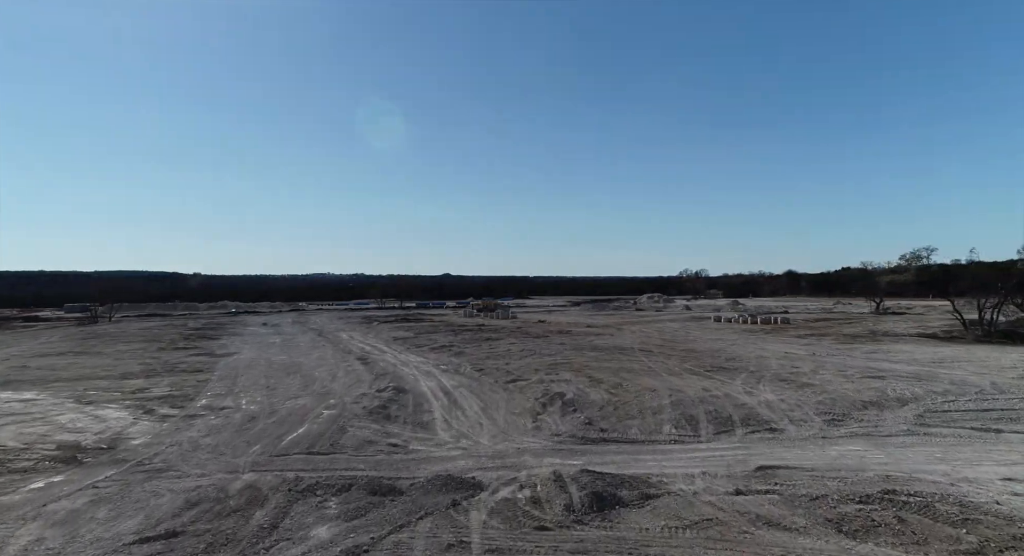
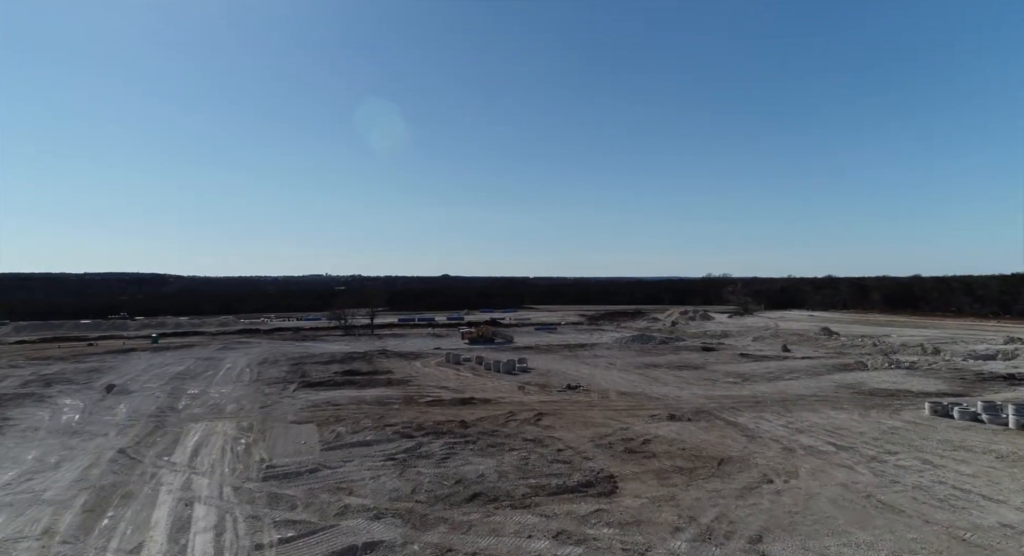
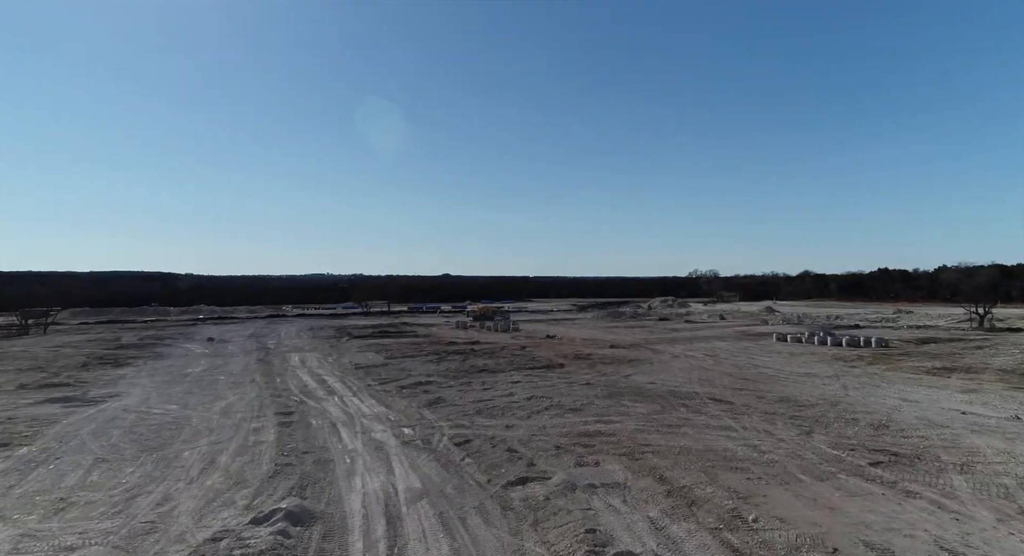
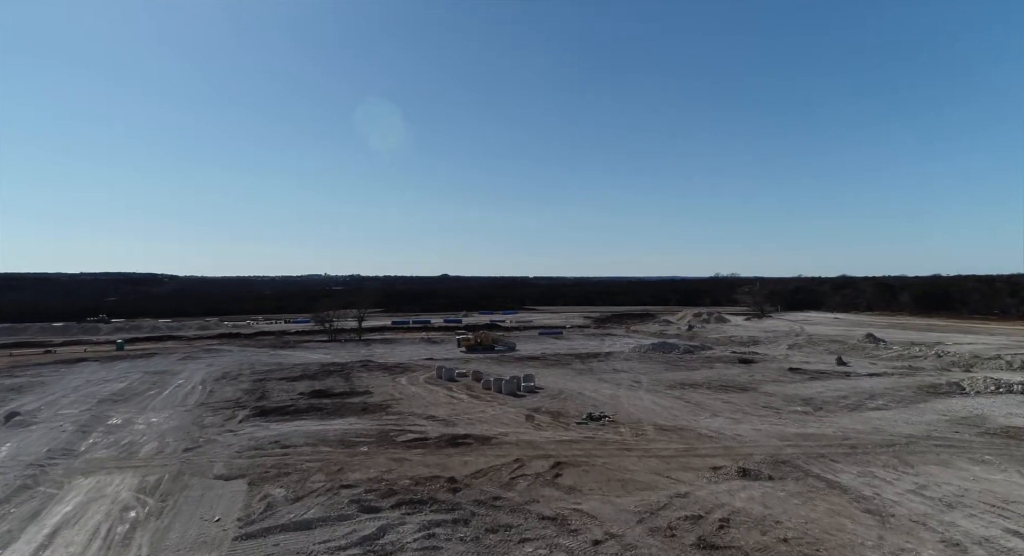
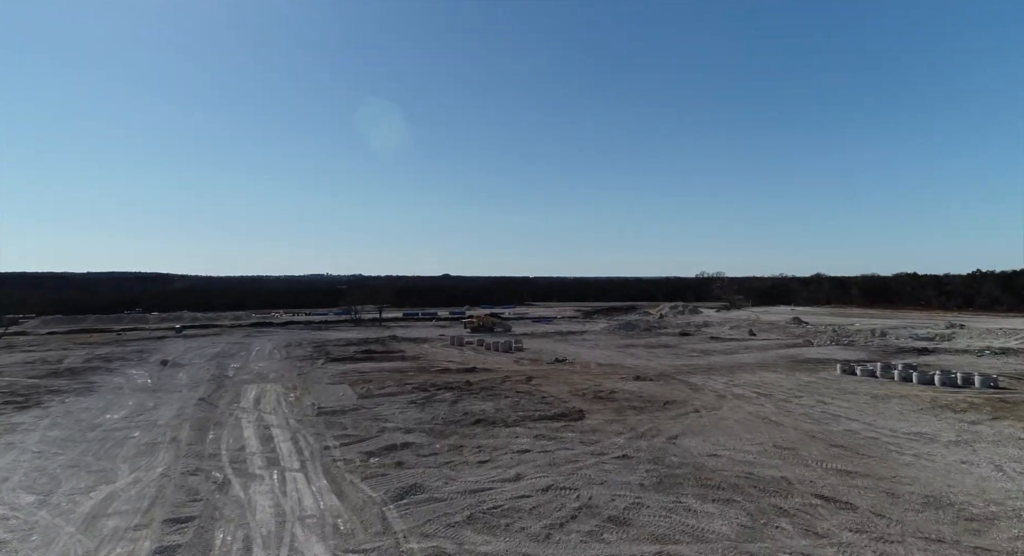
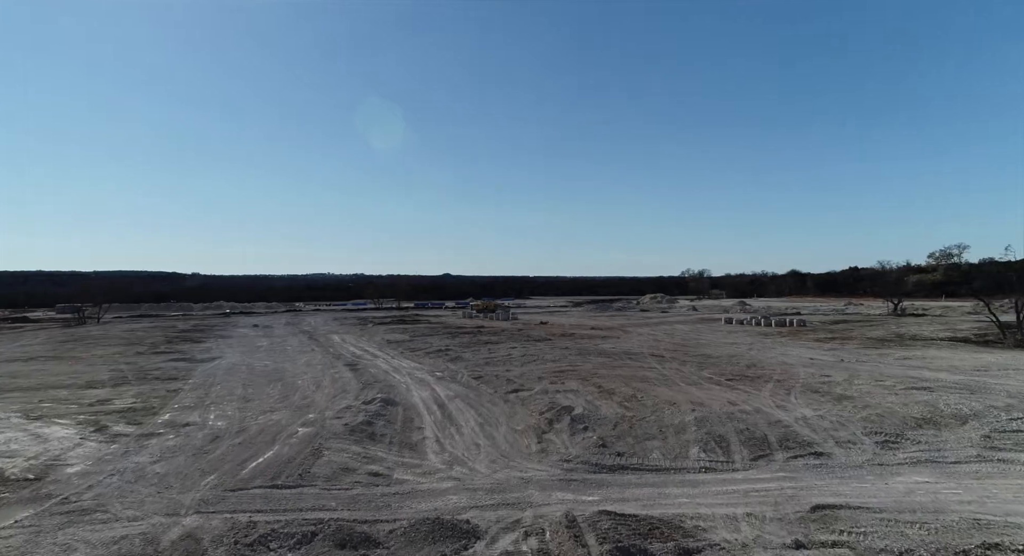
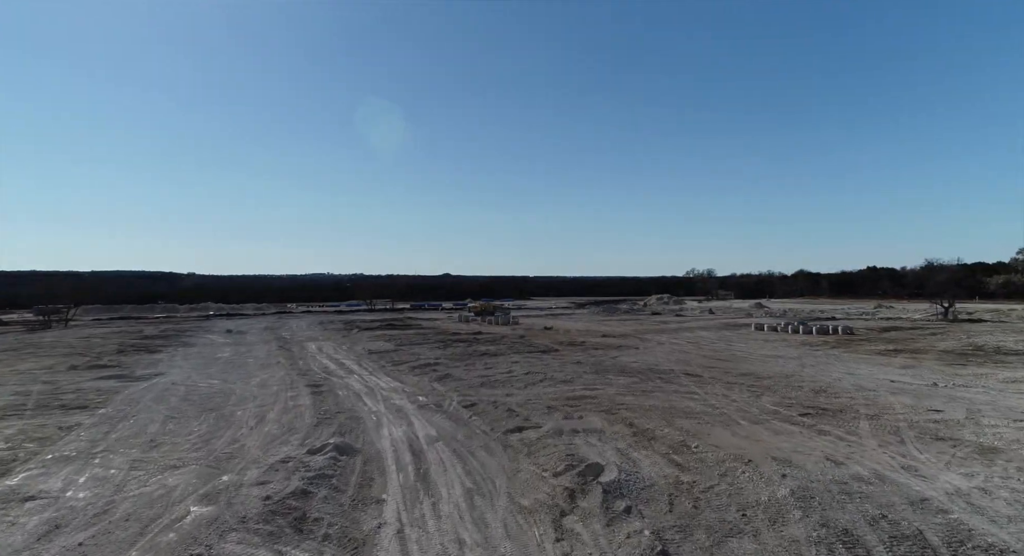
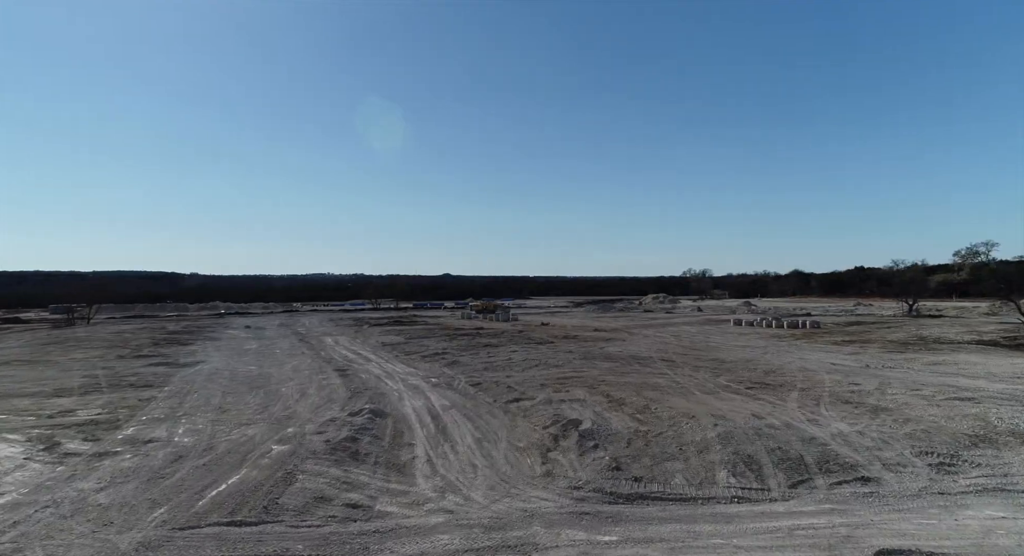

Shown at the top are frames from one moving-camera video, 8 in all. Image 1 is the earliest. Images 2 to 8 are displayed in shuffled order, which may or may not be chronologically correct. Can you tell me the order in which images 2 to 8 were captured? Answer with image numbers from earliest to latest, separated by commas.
6, 8, 7, 3, 5, 2, 4
